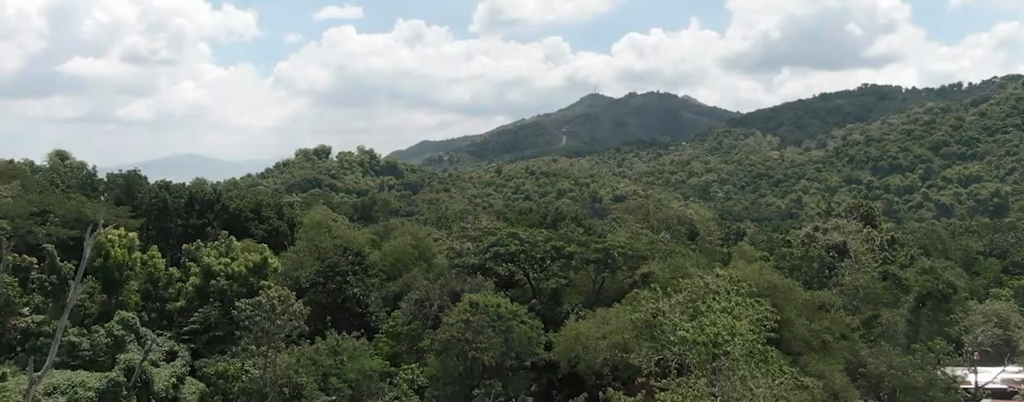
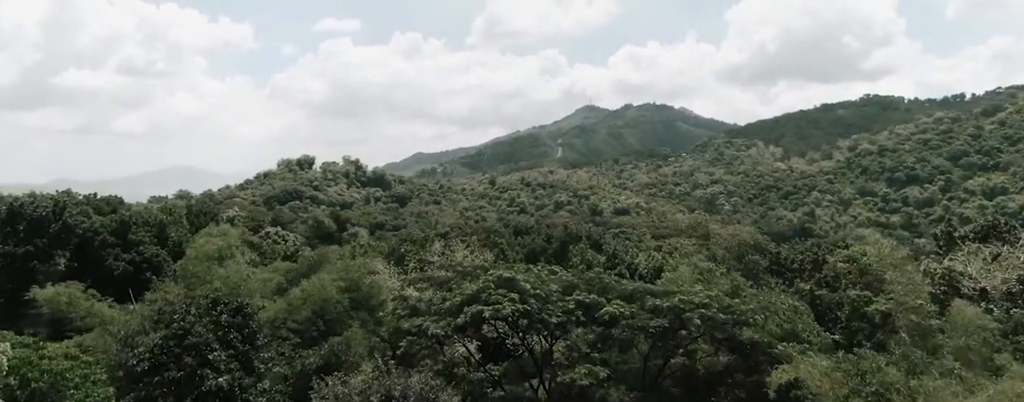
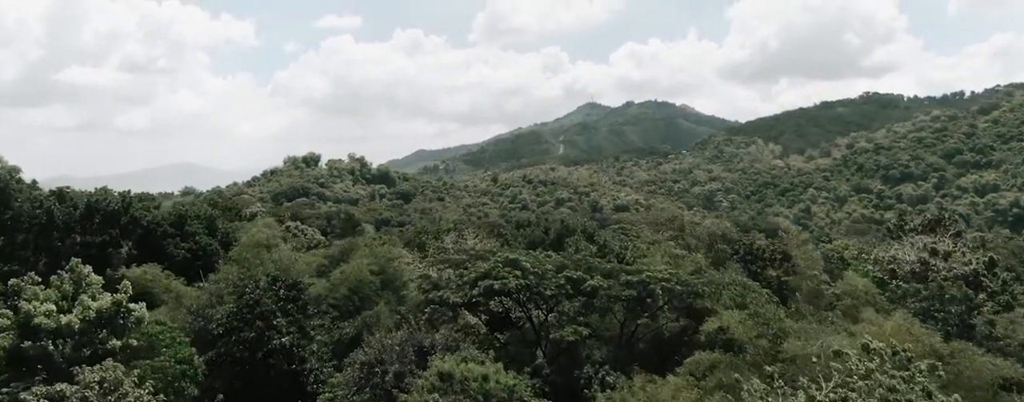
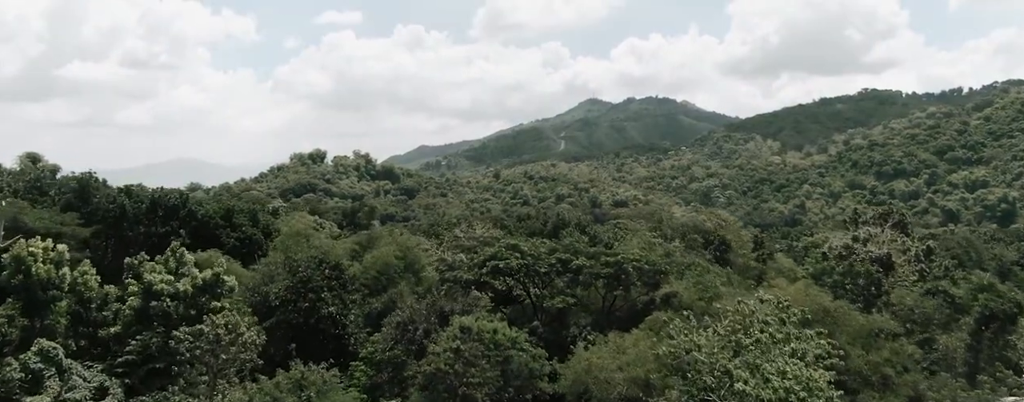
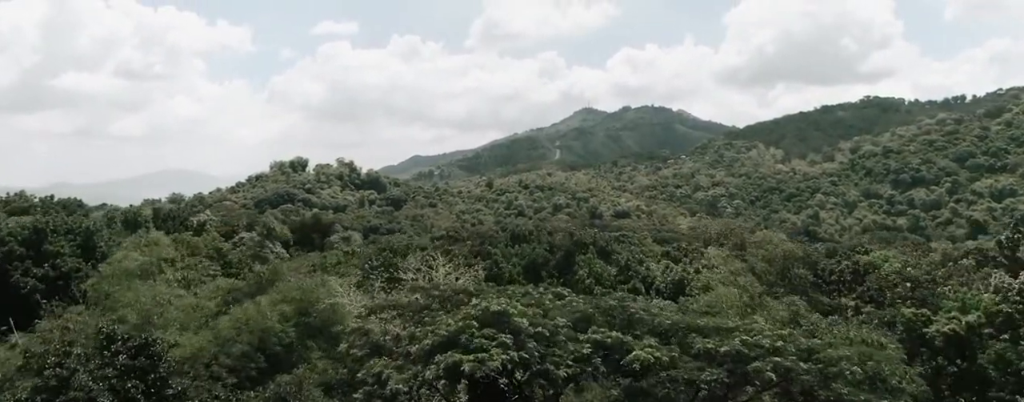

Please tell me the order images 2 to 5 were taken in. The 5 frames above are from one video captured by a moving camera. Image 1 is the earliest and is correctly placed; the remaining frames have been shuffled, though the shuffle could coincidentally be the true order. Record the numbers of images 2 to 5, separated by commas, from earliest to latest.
4, 3, 2, 5
